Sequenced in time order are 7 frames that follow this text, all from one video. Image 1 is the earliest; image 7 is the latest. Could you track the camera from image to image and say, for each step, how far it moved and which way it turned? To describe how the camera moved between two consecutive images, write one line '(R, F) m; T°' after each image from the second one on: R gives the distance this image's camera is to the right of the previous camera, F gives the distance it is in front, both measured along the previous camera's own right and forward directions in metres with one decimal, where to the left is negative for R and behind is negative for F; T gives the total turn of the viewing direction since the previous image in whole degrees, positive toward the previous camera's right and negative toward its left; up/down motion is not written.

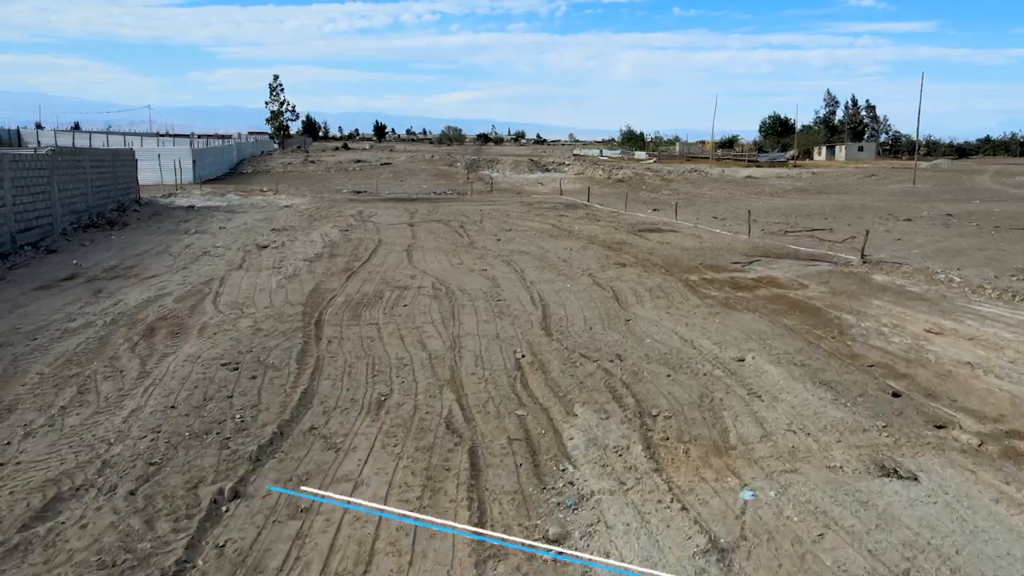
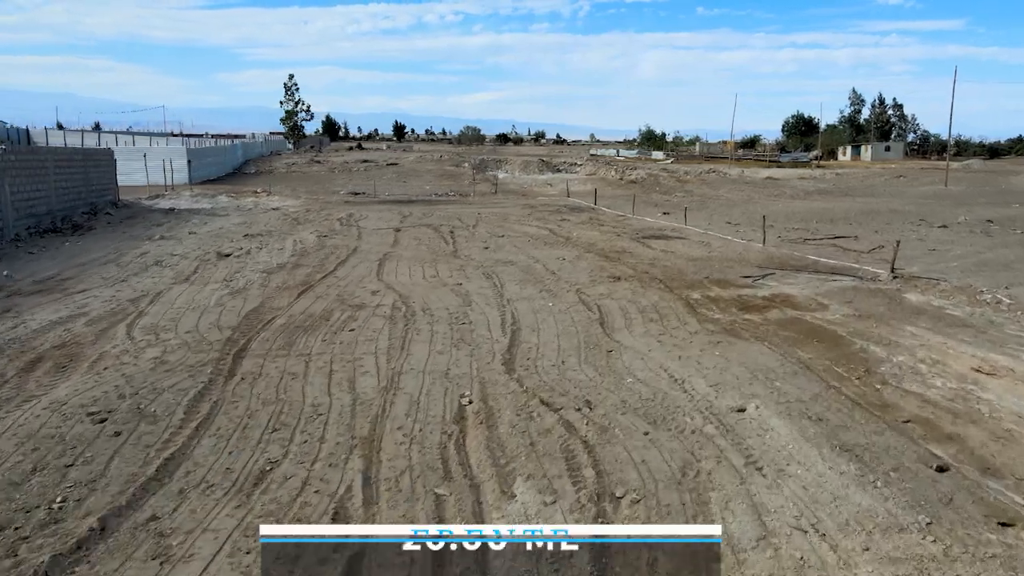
(+0.8, +1.8) m; -2°
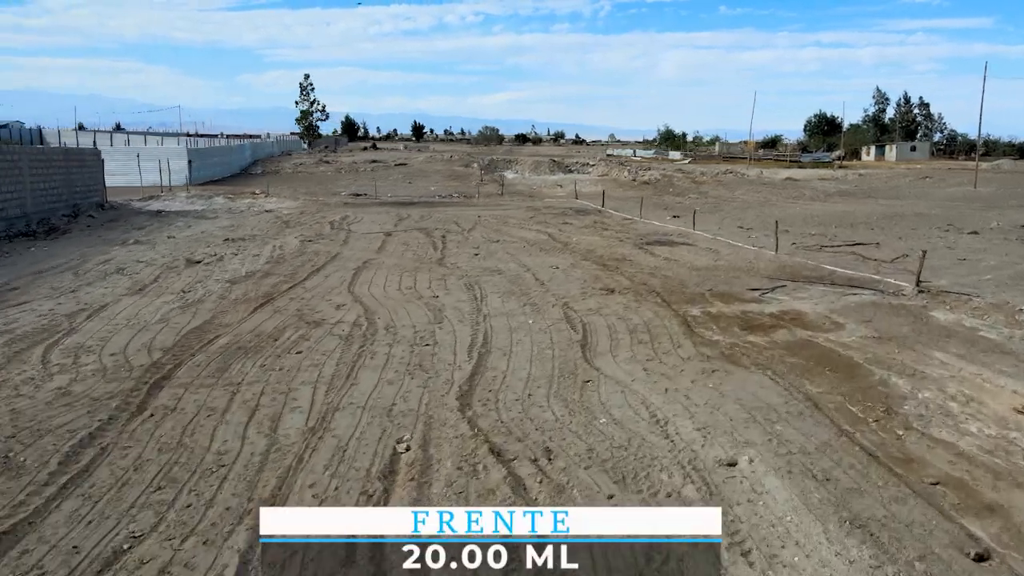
(+0.6, +1.3) m; -1°
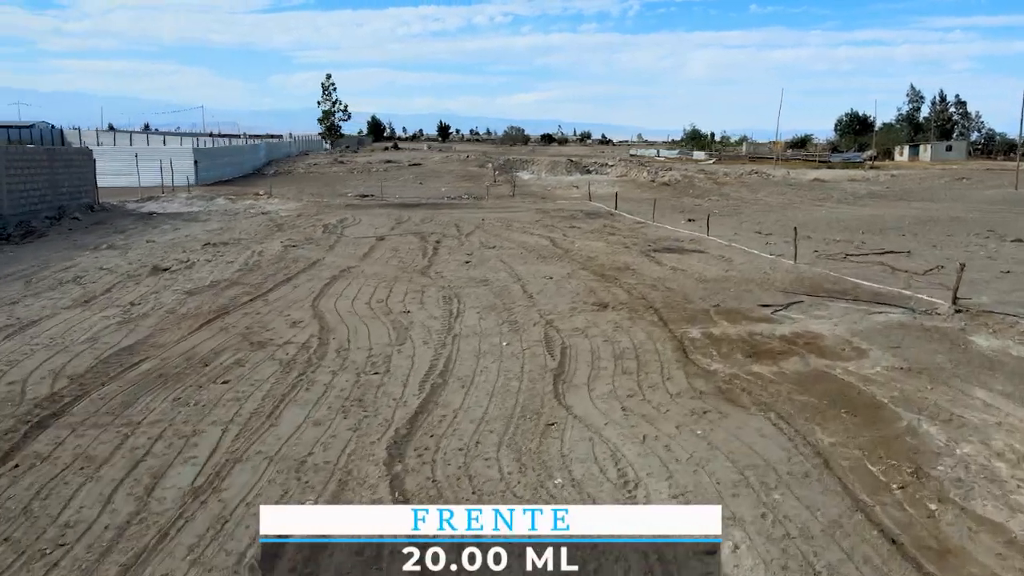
(+0.7, +1.3) m; -2°
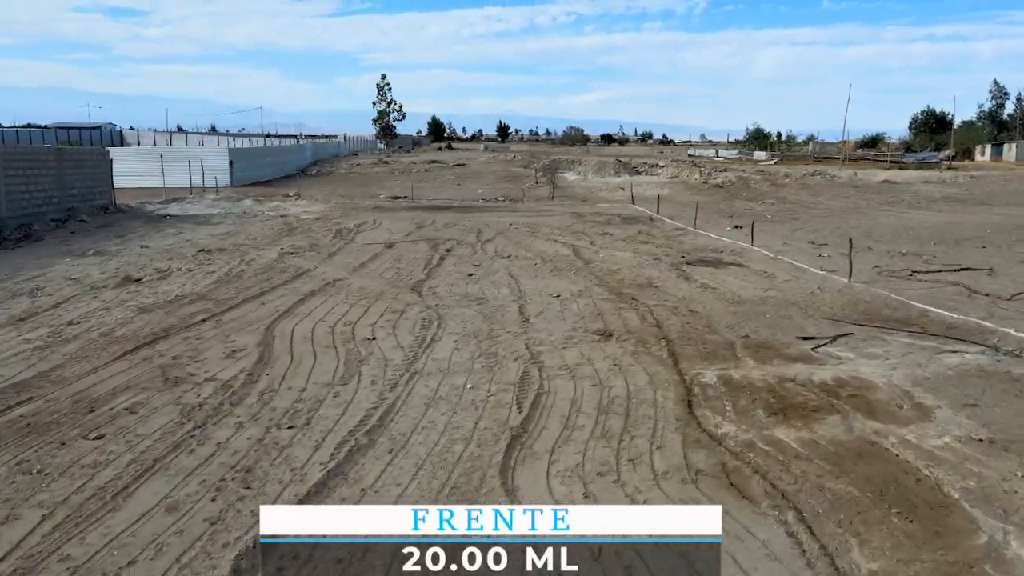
(+0.9, +1.9) m; -5°
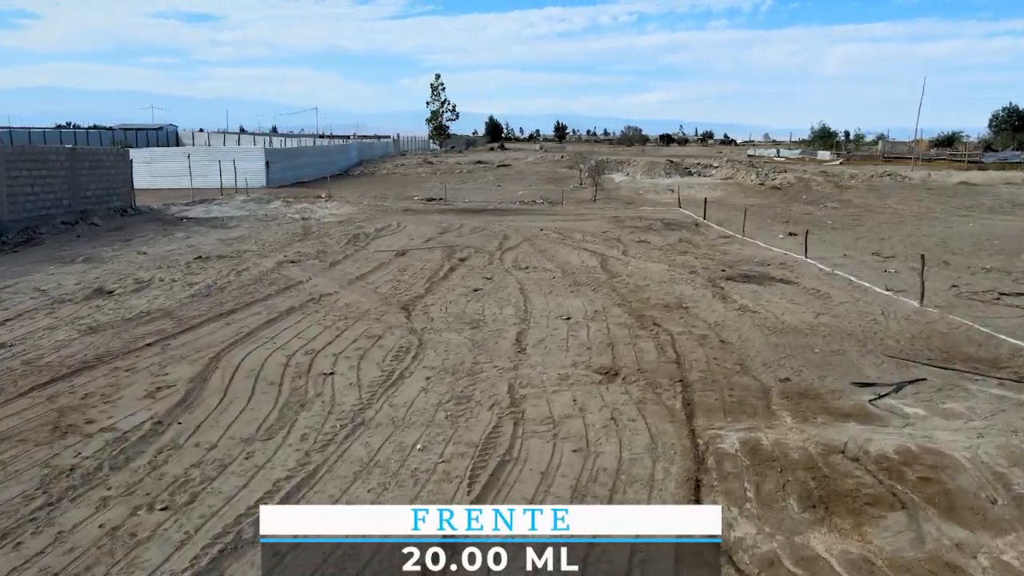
(+0.8, +1.7) m; -4°
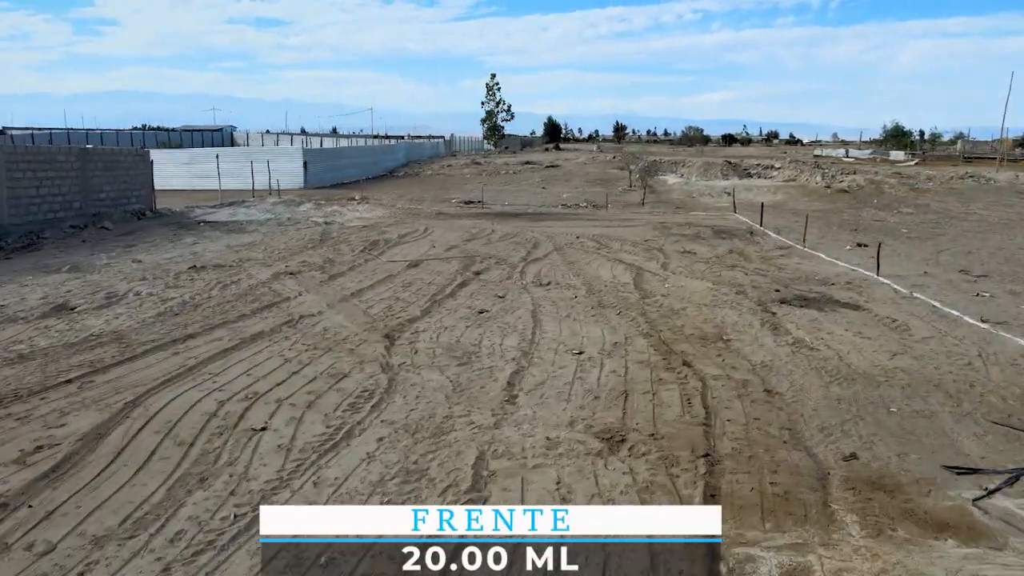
(+0.7, +1.8) m; -4°
